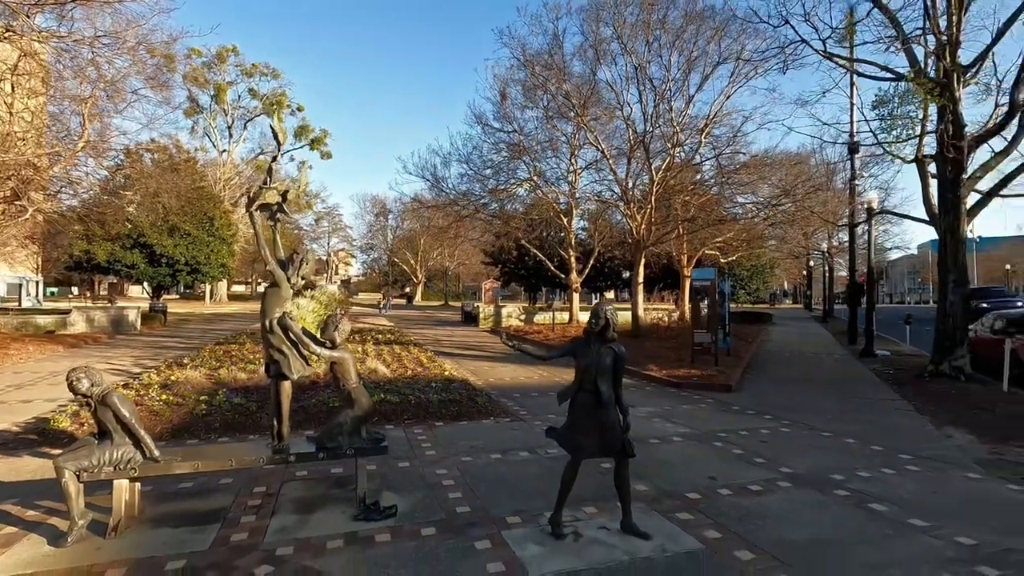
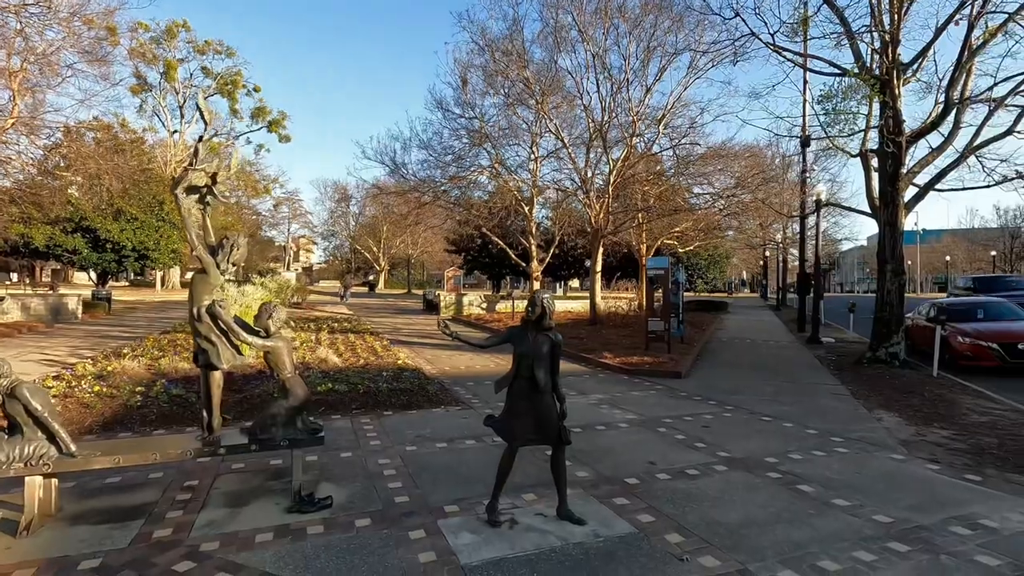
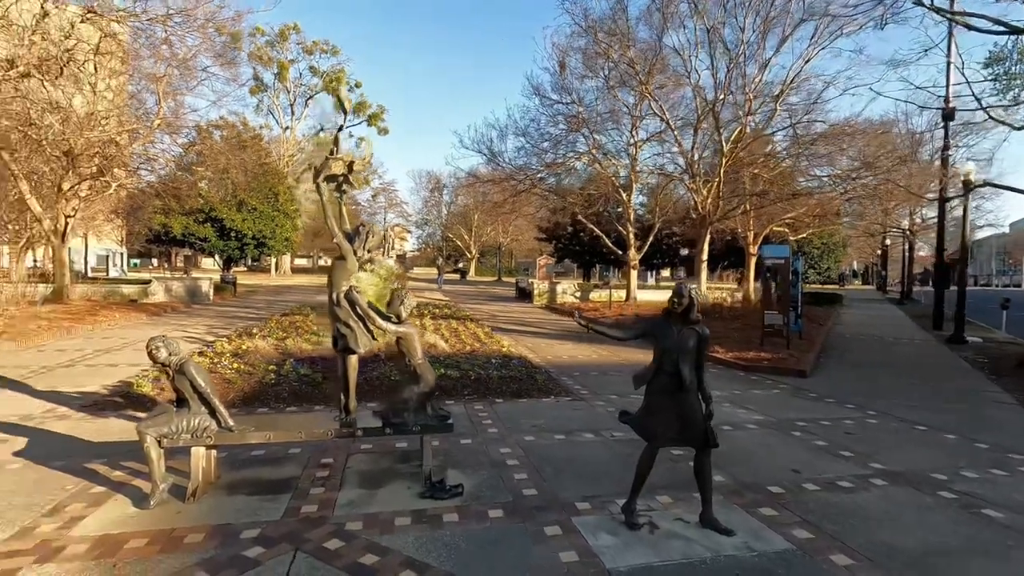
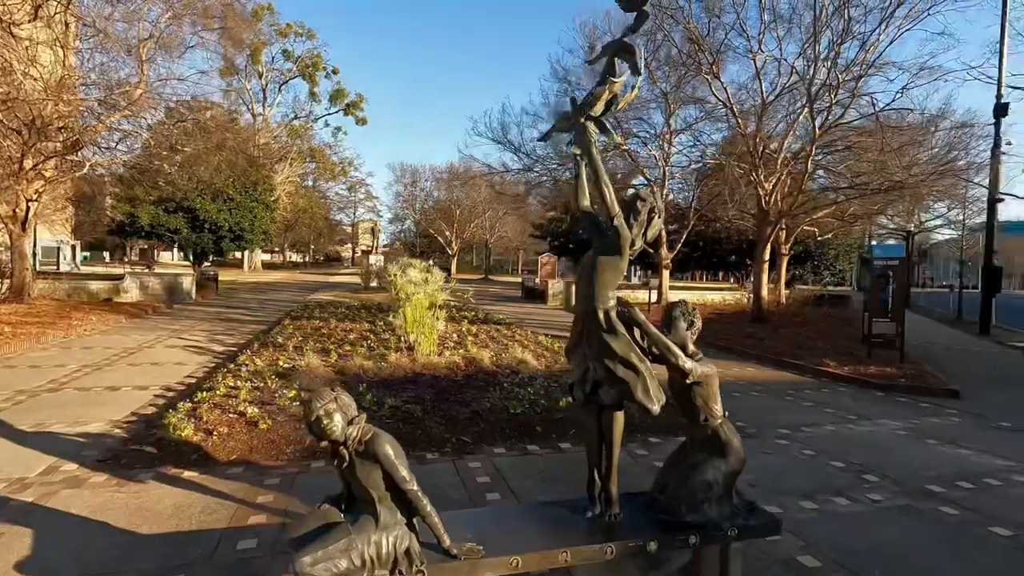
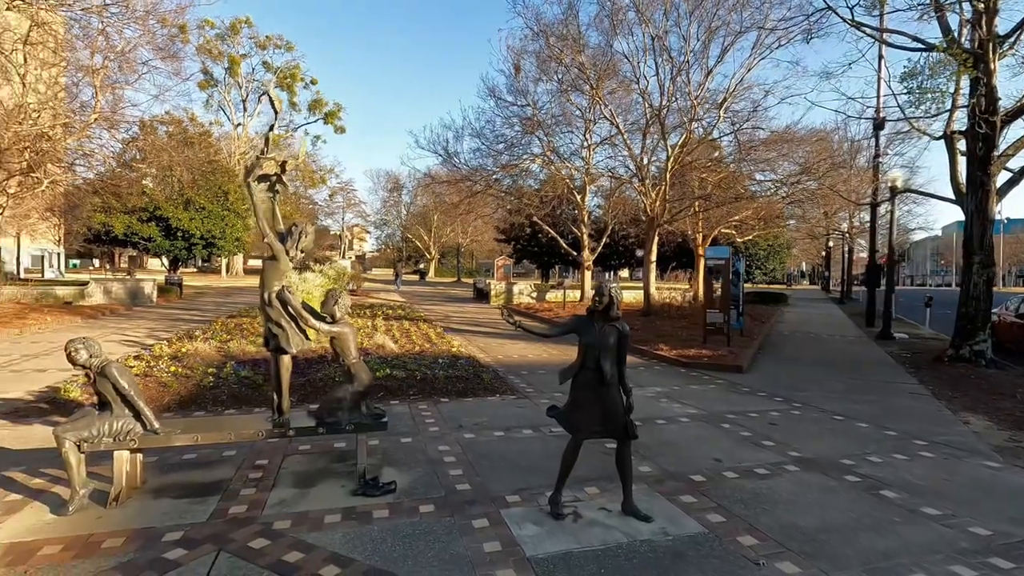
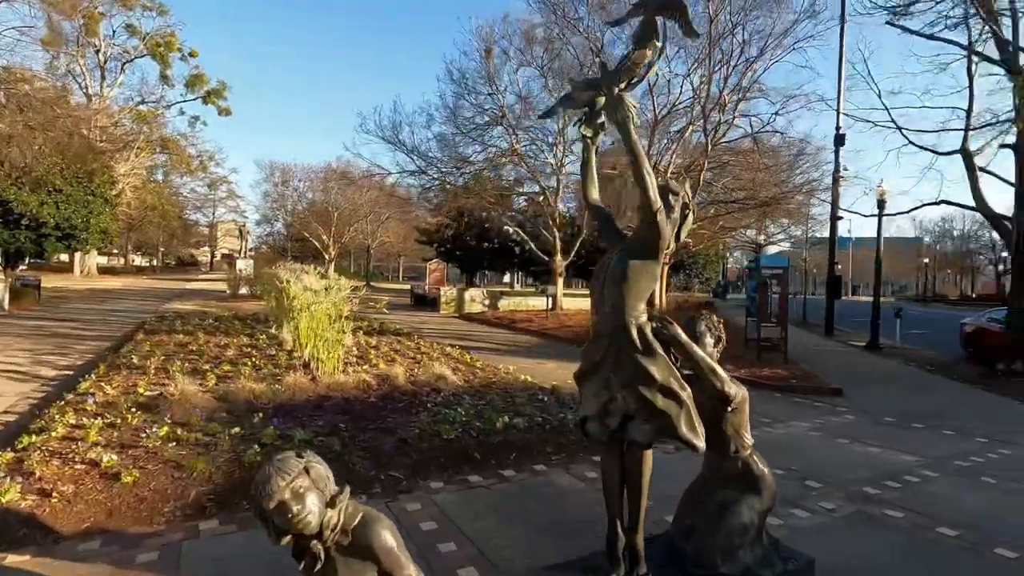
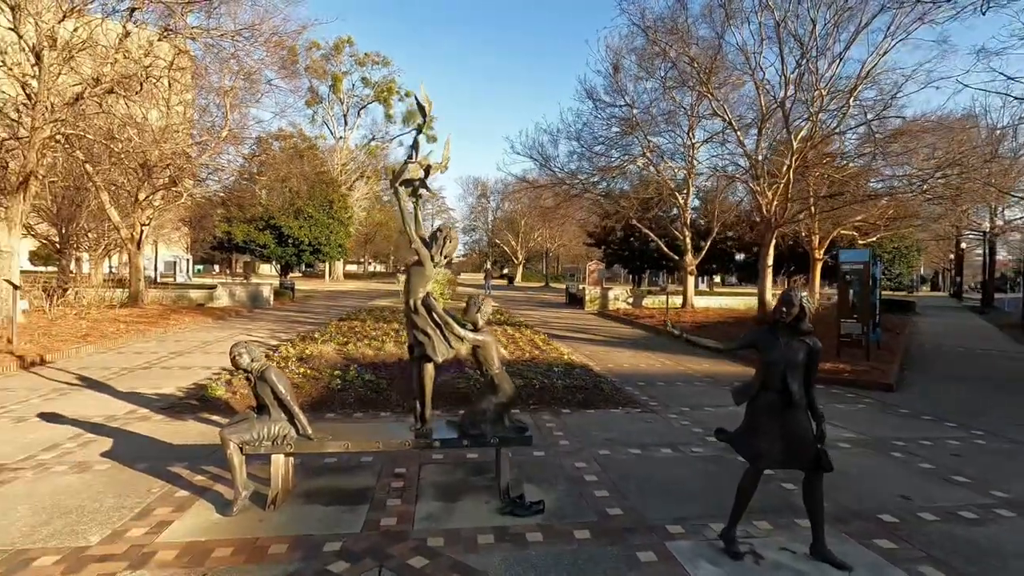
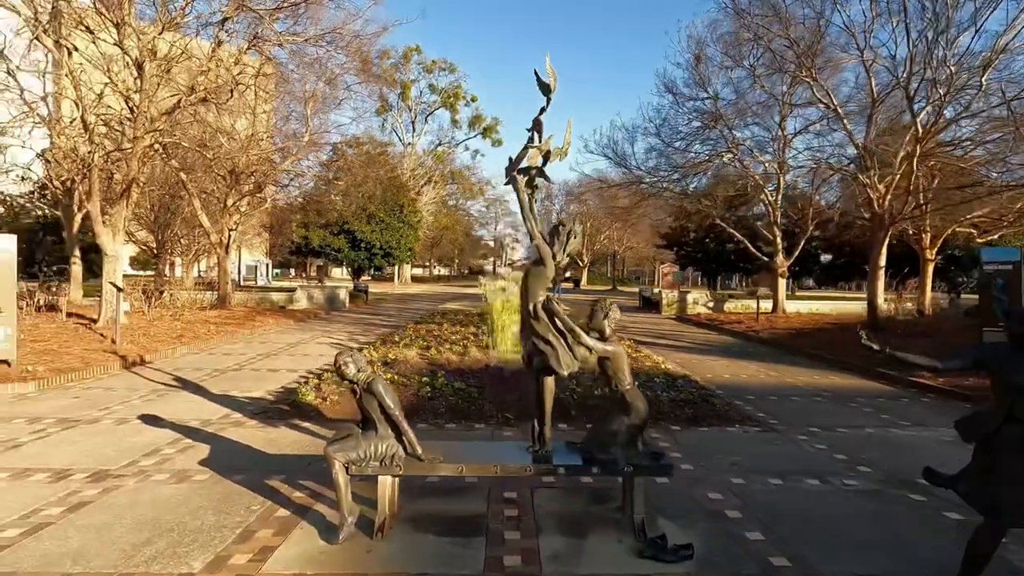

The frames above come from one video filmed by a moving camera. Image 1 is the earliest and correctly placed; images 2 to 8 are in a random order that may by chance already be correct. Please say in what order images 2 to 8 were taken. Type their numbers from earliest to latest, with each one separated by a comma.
2, 5, 3, 7, 8, 4, 6
